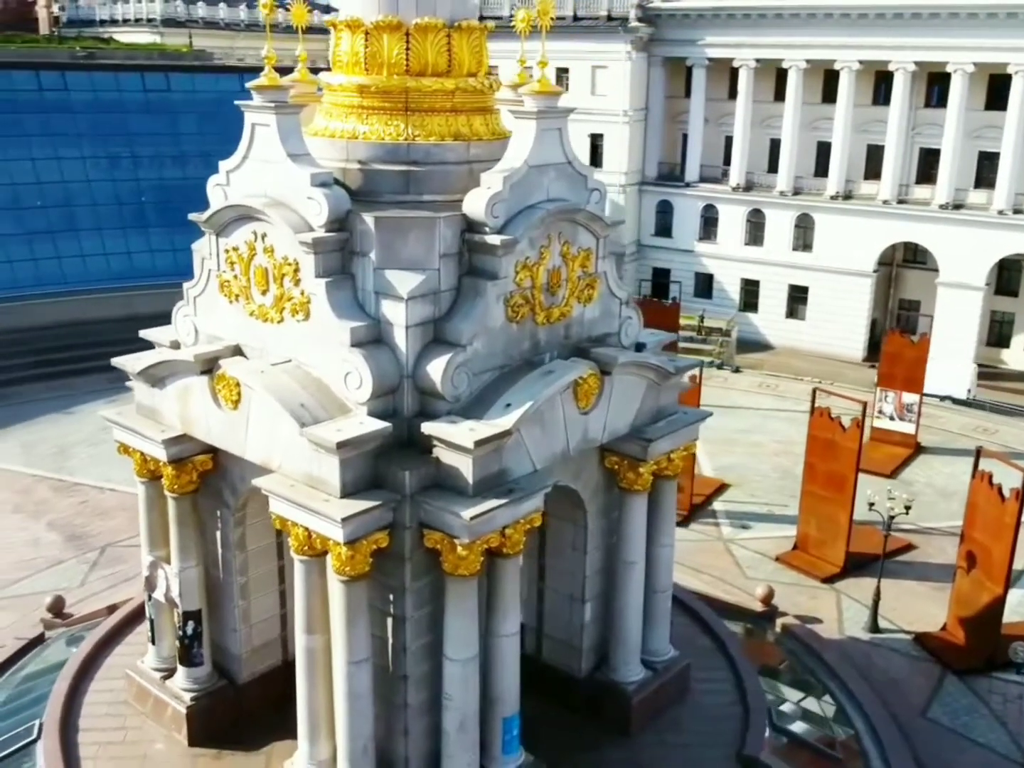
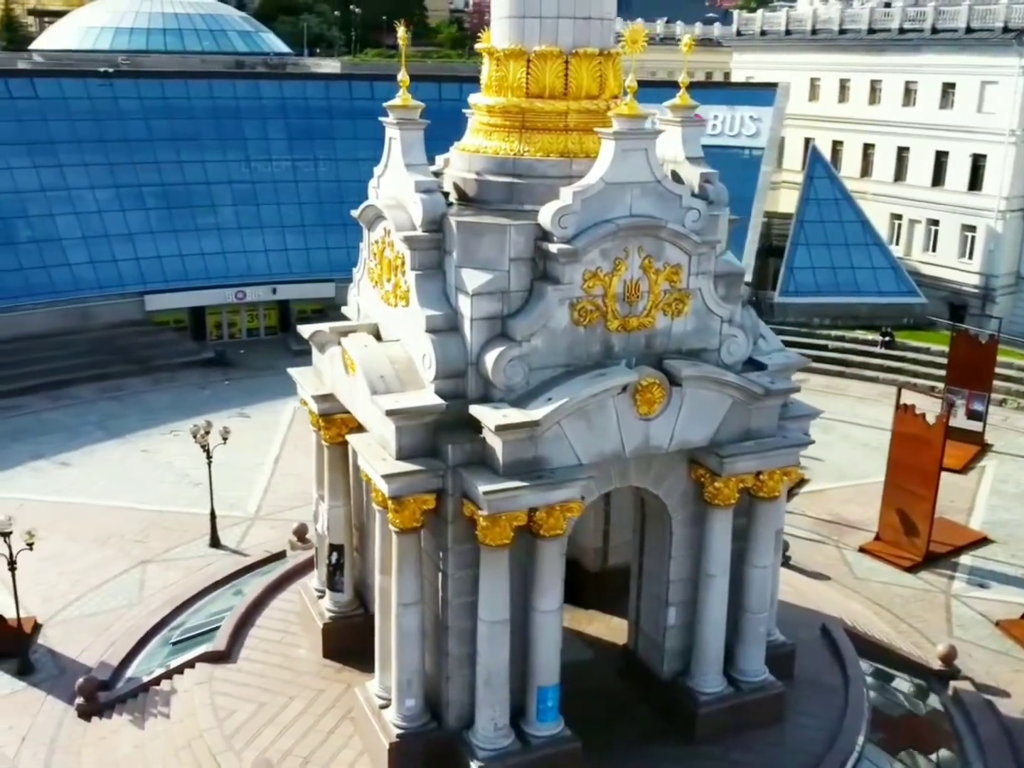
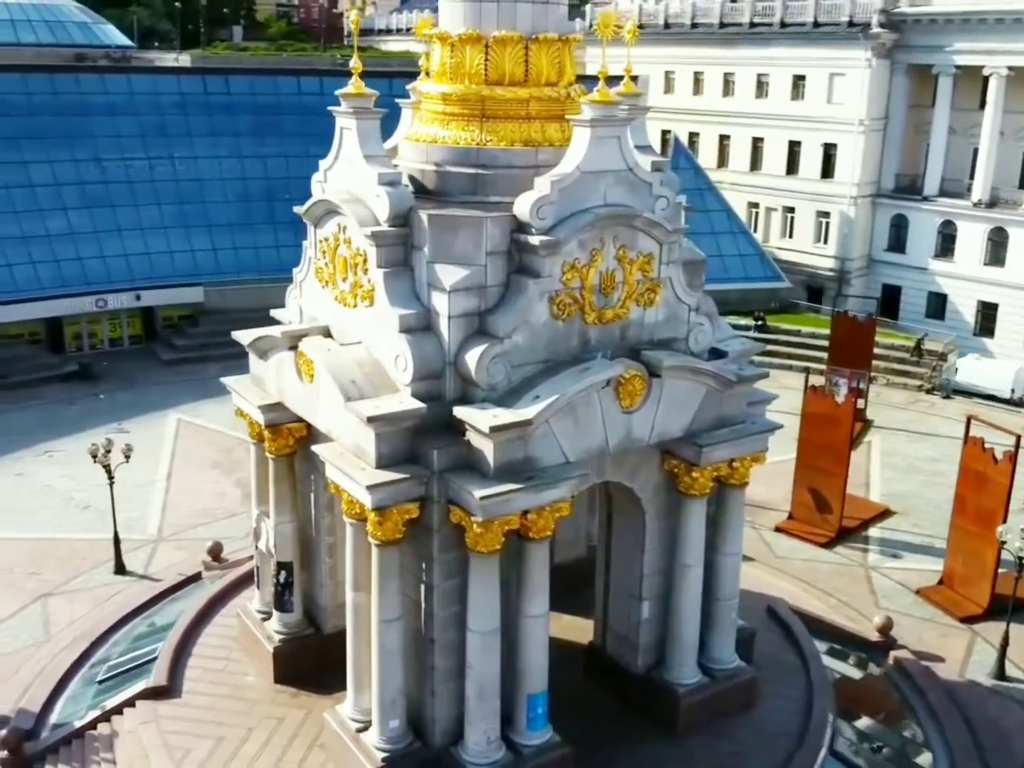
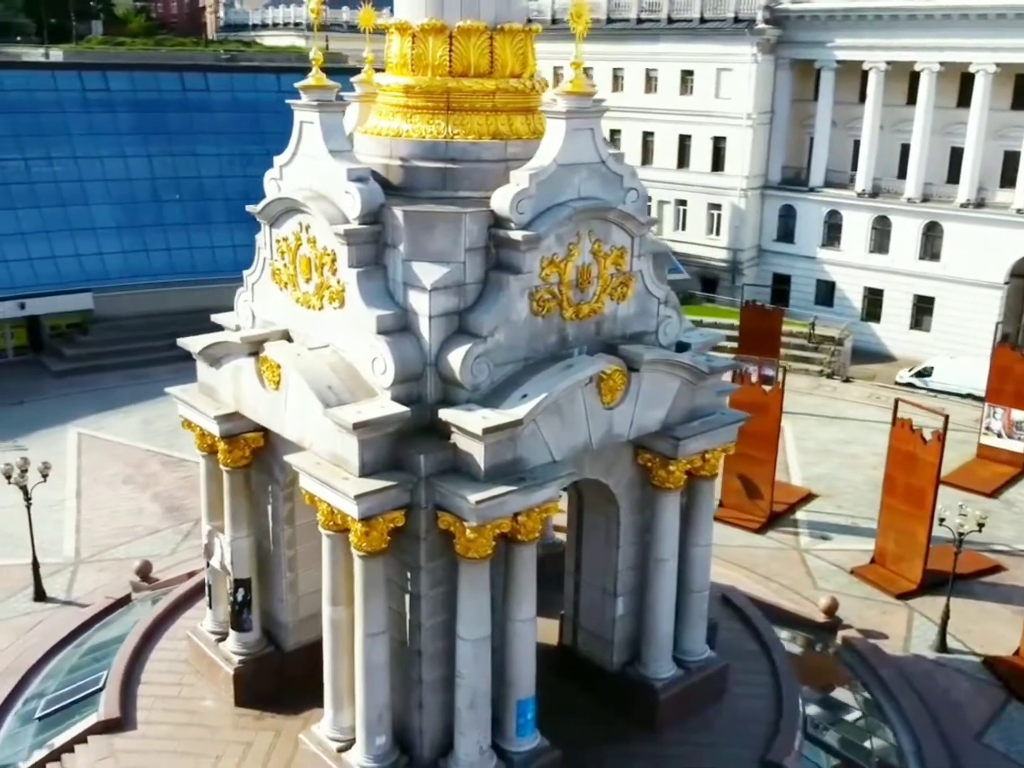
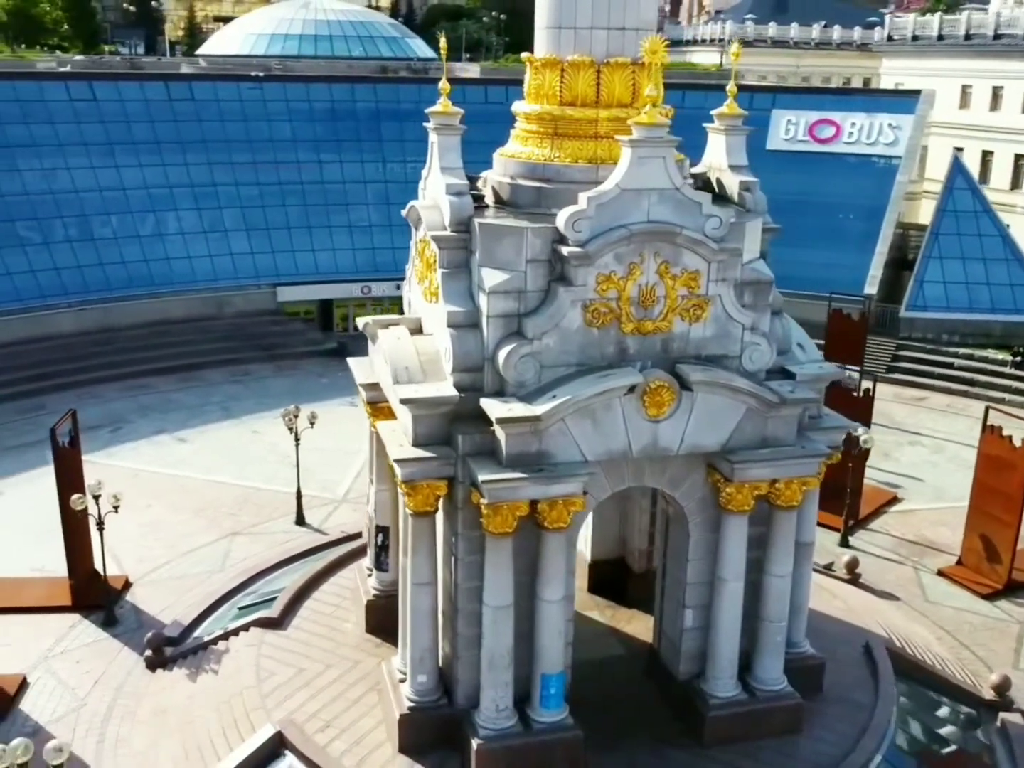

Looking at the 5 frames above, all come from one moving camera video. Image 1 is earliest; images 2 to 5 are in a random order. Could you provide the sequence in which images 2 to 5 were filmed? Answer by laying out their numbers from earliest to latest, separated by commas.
4, 3, 2, 5
